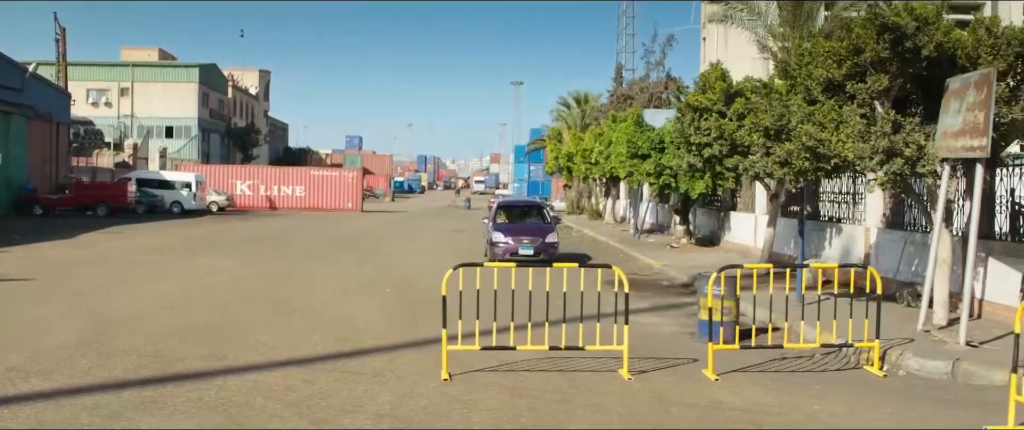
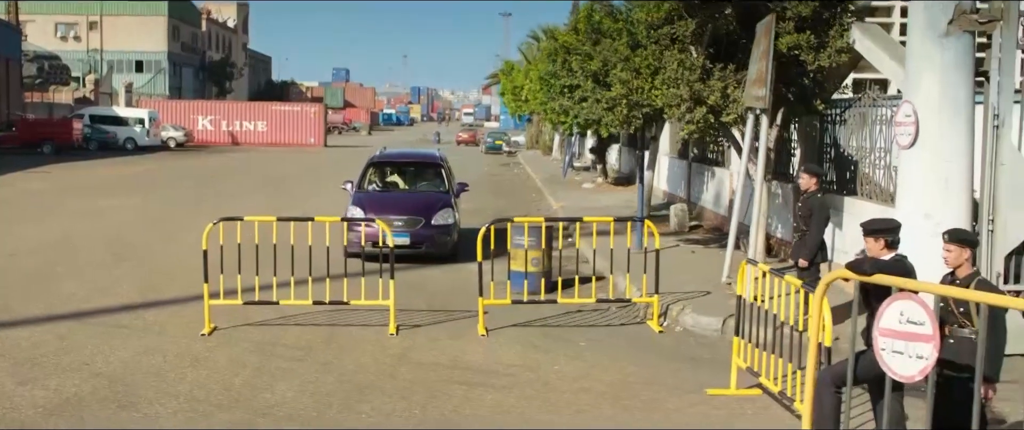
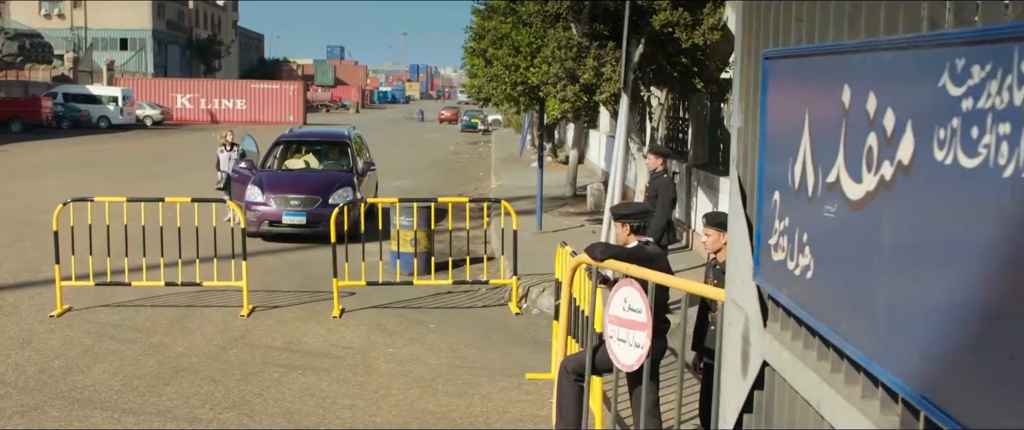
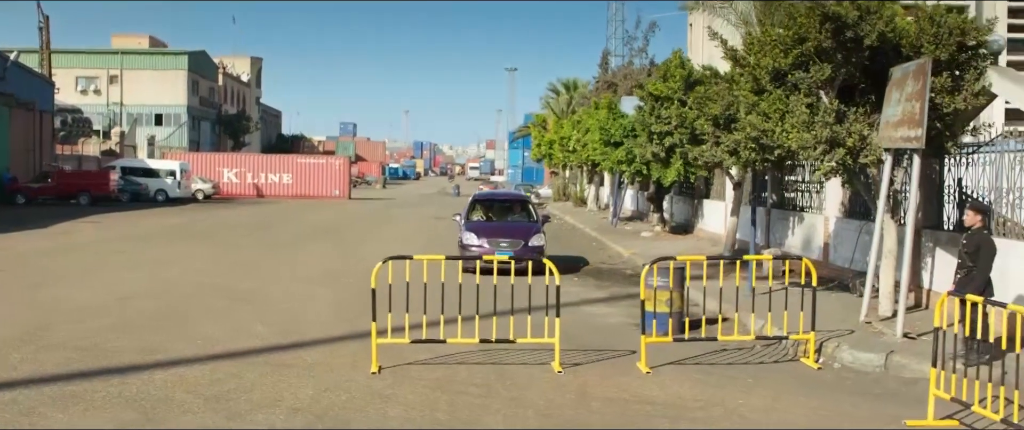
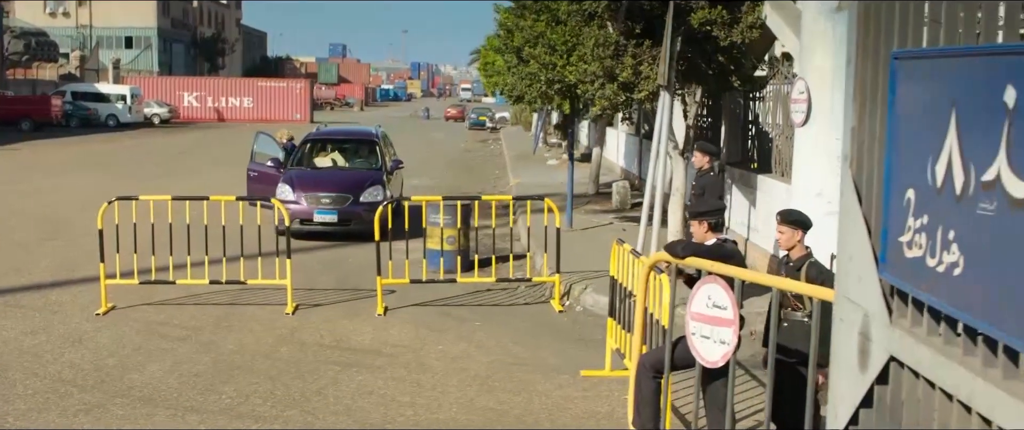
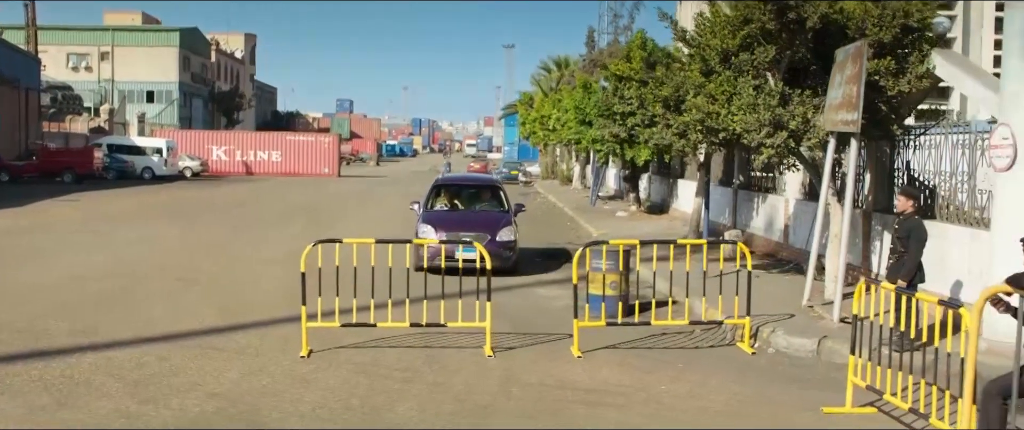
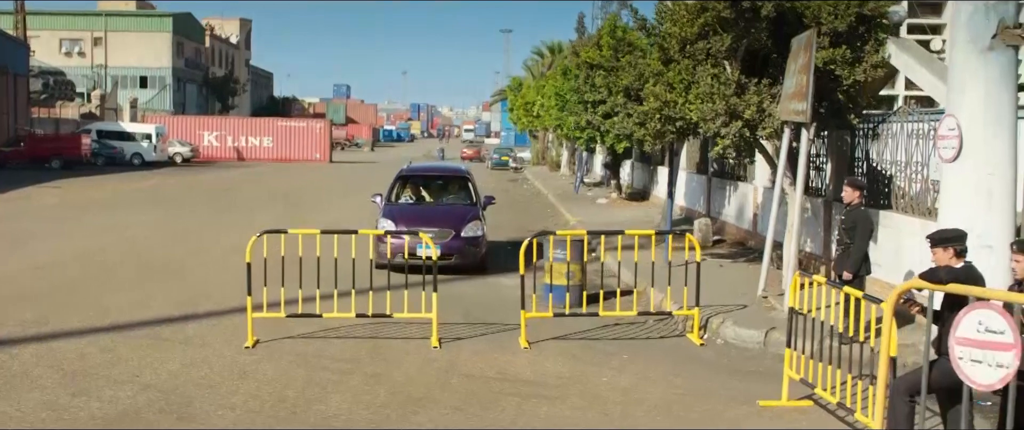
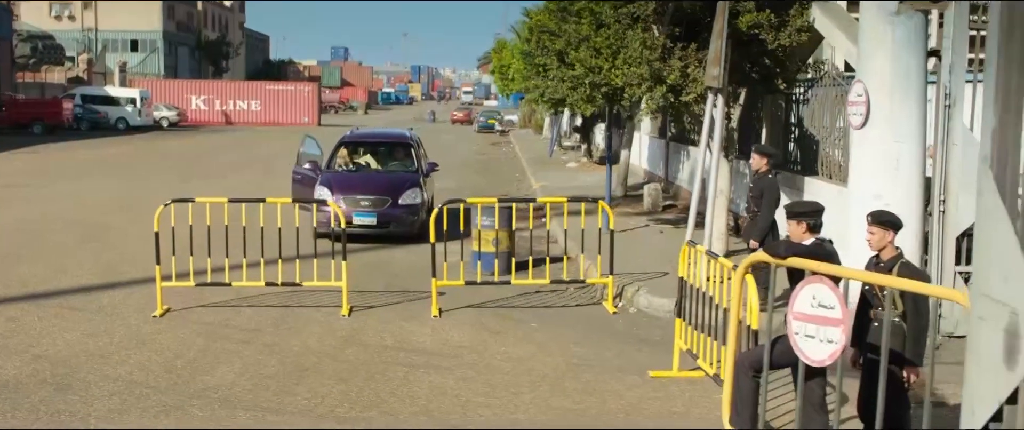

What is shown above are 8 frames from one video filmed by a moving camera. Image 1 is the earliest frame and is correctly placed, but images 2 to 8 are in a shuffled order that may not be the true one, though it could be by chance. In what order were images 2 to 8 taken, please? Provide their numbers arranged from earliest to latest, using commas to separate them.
4, 6, 7, 2, 8, 5, 3
